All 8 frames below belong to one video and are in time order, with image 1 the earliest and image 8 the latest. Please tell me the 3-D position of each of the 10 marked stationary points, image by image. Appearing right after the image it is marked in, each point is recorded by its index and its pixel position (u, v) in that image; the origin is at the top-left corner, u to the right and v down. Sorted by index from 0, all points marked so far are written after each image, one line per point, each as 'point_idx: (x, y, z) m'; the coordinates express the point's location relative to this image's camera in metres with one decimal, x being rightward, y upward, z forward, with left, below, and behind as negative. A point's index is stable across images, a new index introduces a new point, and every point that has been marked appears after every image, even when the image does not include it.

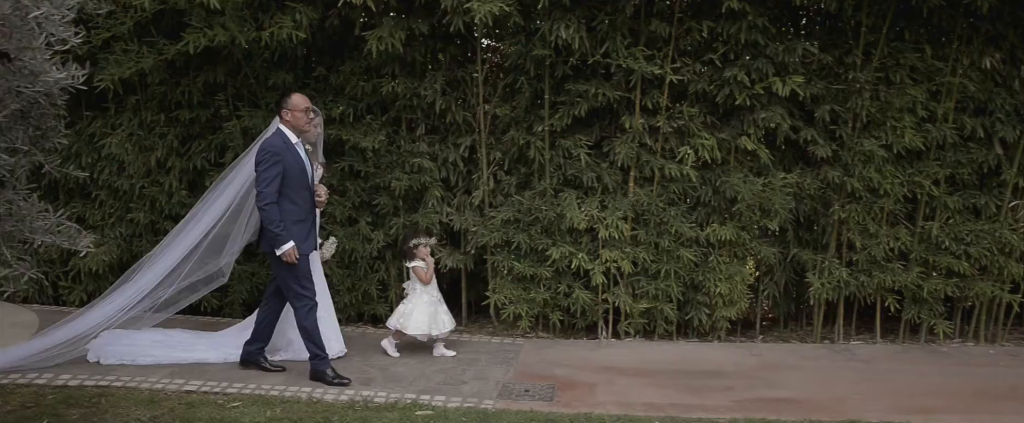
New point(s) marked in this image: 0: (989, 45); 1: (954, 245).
0: (+2.8, +1.0, +3.9) m
1: (+2.8, -0.2, +4.1) m
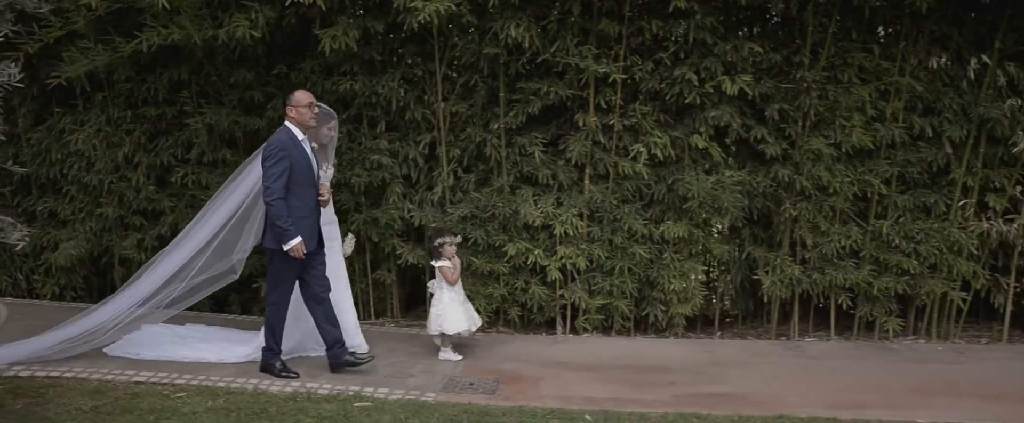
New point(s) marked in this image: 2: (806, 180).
0: (+2.6, +1.0, +3.9) m
1: (+2.5, -0.2, +4.1) m
2: (+1.8, +0.2, +4.1) m
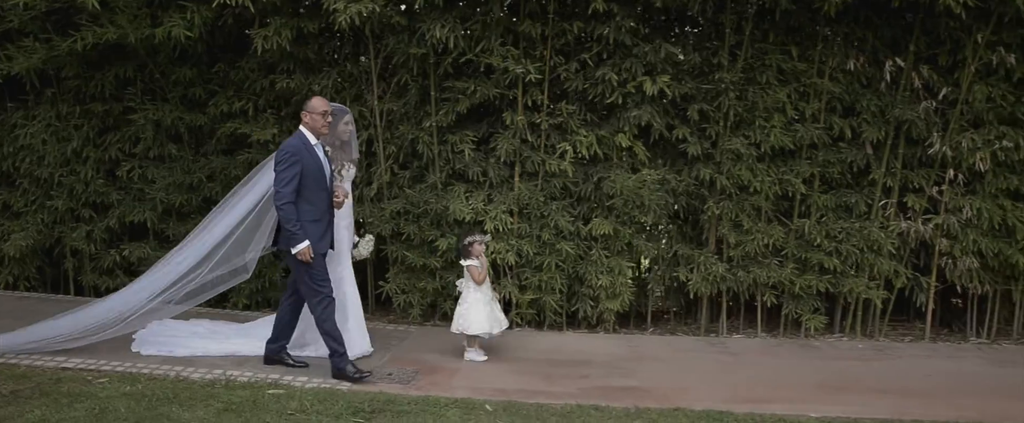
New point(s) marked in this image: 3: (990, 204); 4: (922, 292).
0: (+2.1, +1.0, +4.0) m
1: (+2.0, -0.2, +4.2) m
2: (+1.4, +0.2, +4.1) m
3: (+3.0, 0.0, +4.0) m
4: (+2.7, -0.5, +4.3) m
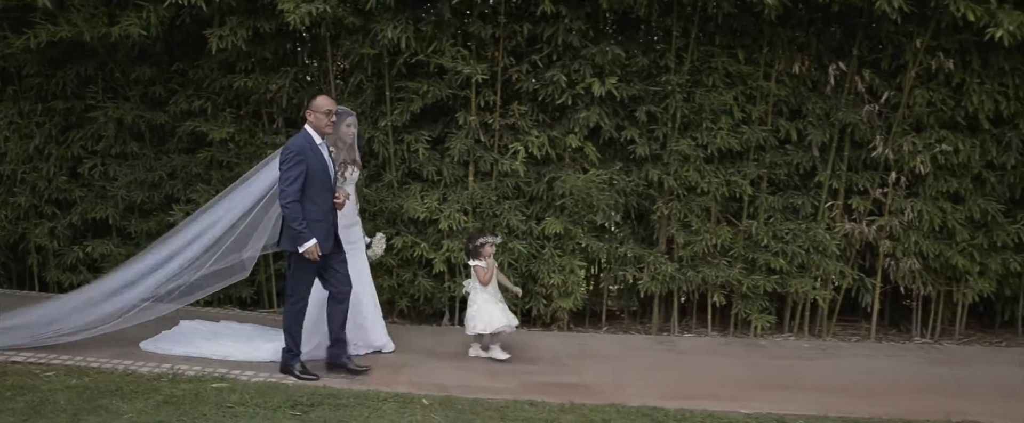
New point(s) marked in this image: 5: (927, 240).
0: (+1.8, +1.0, +4.1) m
1: (+1.7, -0.2, +4.3) m
2: (+1.0, +0.2, +4.2) m
3: (+2.6, 0.0, +4.1) m
4: (+2.4, -0.6, +4.4) m
5: (+2.6, -0.2, +4.1) m
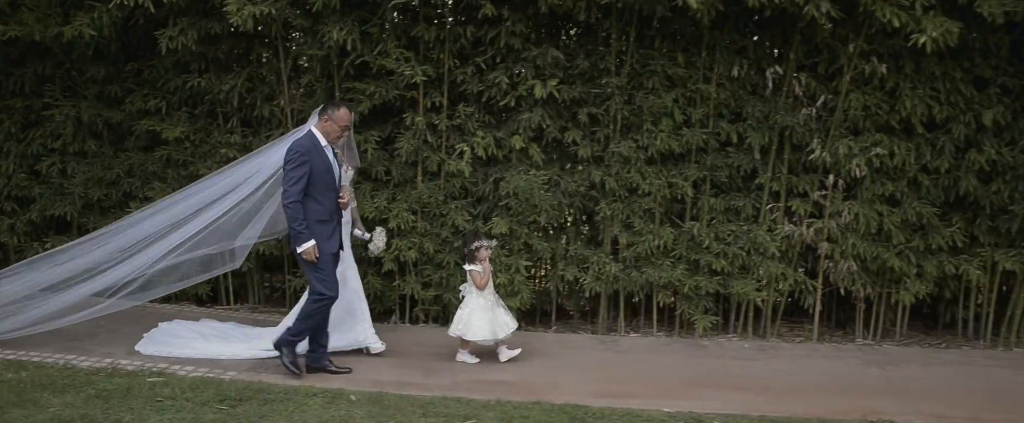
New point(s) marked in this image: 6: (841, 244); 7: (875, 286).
0: (+1.4, +1.0, +4.1) m
1: (+1.4, -0.2, +4.3) m
2: (+0.7, +0.2, +4.3) m
3: (+2.3, 0.0, +4.1) m
4: (+2.0, -0.6, +4.5) m
5: (+2.3, -0.2, +4.2) m
6: (+2.1, -0.2, +4.2) m
7: (+2.4, -0.5, +4.3) m
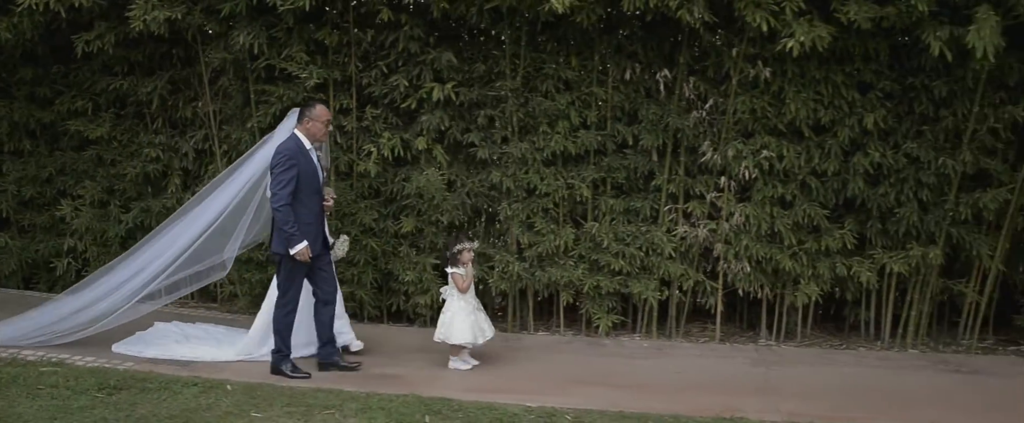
0: (+0.8, +1.0, +4.2) m
1: (+0.7, -0.2, +4.4) m
2: (0.0, +0.2, +4.4) m
3: (+1.6, 0.0, +4.2) m
4: (+1.4, -0.6, +4.5) m
5: (+1.6, -0.2, +4.2) m
6: (+1.5, -0.2, +4.3) m
7: (+1.8, -0.5, +4.4) m
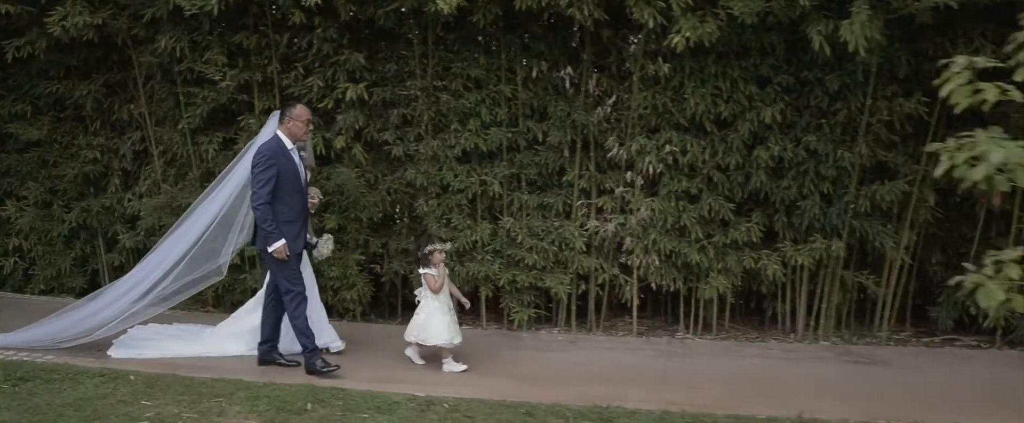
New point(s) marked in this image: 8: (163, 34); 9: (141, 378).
0: (+0.2, +1.0, +4.3) m
1: (+0.1, -0.2, +4.5) m
2: (-0.6, +0.2, +4.5) m
3: (+1.0, 0.0, +4.2) m
4: (+0.8, -0.5, +4.6) m
5: (+1.0, -0.2, +4.3) m
6: (+0.9, -0.2, +4.3) m
7: (+1.2, -0.5, +4.4) m
8: (-2.4, +1.2, +4.5) m
9: (-2.1, -0.9, +3.6) m
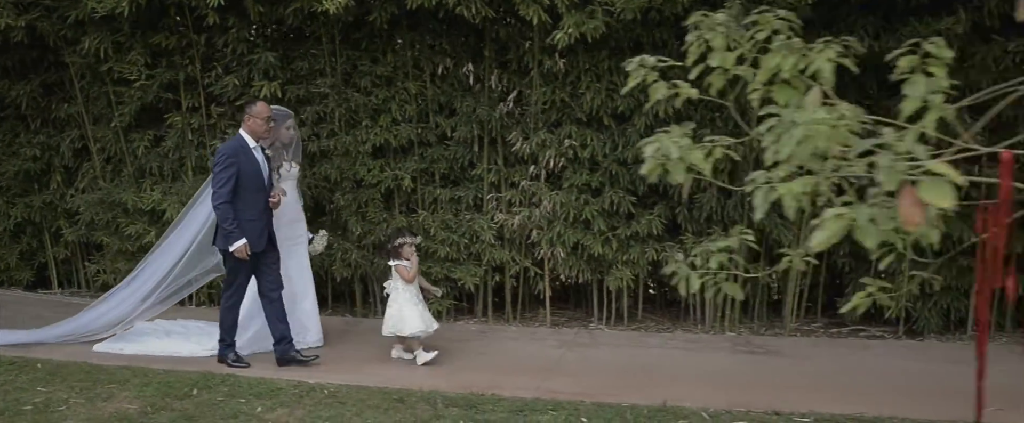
0: (-0.5, +1.1, +4.4) m
1: (-0.5, -0.2, +4.6) m
2: (-1.2, +0.3, +4.6) m
3: (+0.4, +0.1, +4.3) m
4: (+0.2, -0.5, +4.7) m
5: (+0.4, -0.1, +4.4) m
6: (+0.3, -0.1, +4.4) m
7: (+0.6, -0.4, +4.5) m
8: (-3.1, +1.3, +4.7) m
9: (-2.7, -0.9, +3.8) m
